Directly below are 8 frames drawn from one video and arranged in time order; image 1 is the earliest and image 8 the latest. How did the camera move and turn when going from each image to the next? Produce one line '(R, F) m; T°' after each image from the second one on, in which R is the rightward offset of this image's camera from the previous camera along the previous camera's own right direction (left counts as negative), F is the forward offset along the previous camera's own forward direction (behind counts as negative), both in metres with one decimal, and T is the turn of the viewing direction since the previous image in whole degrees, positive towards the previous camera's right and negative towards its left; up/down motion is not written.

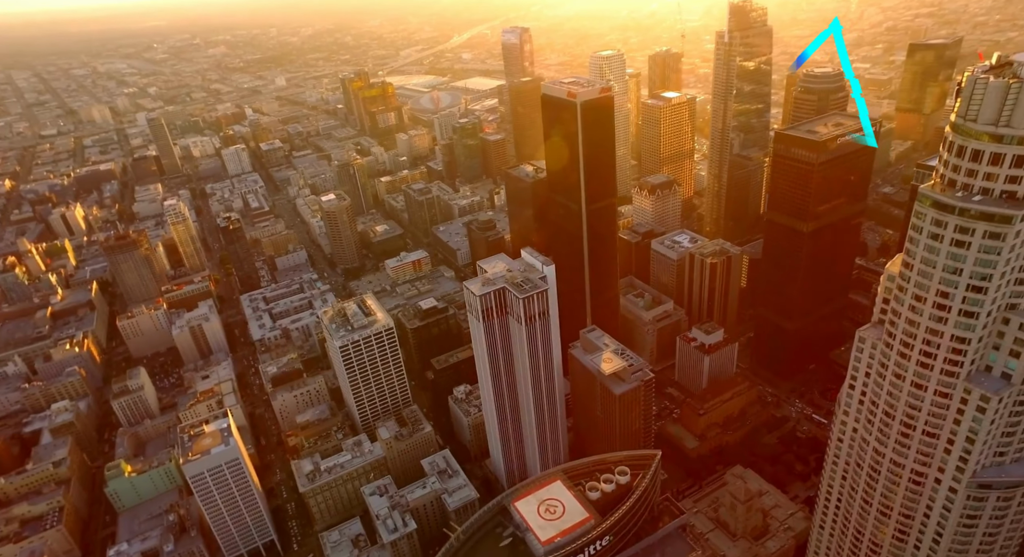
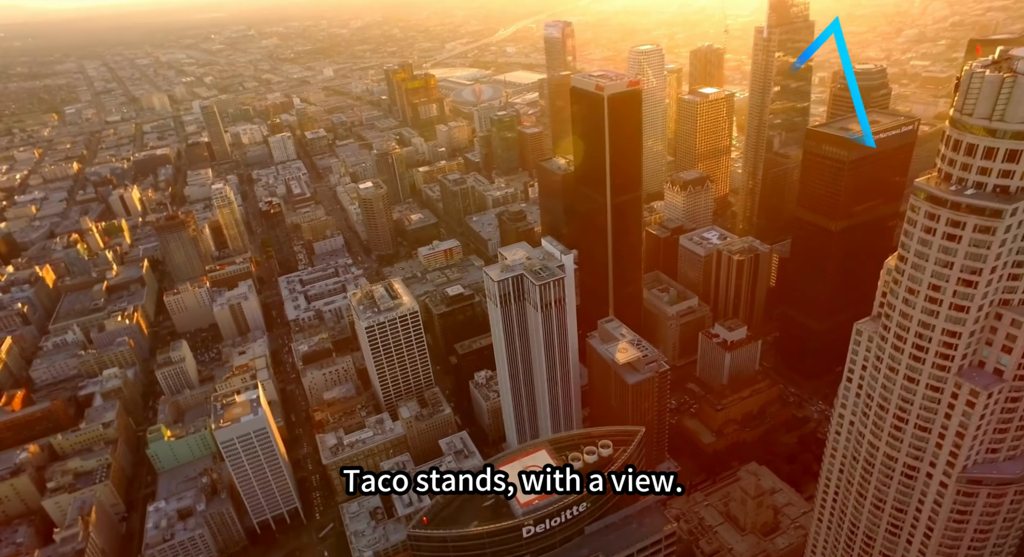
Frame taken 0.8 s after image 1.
(+2.2, -1.4) m; -4°
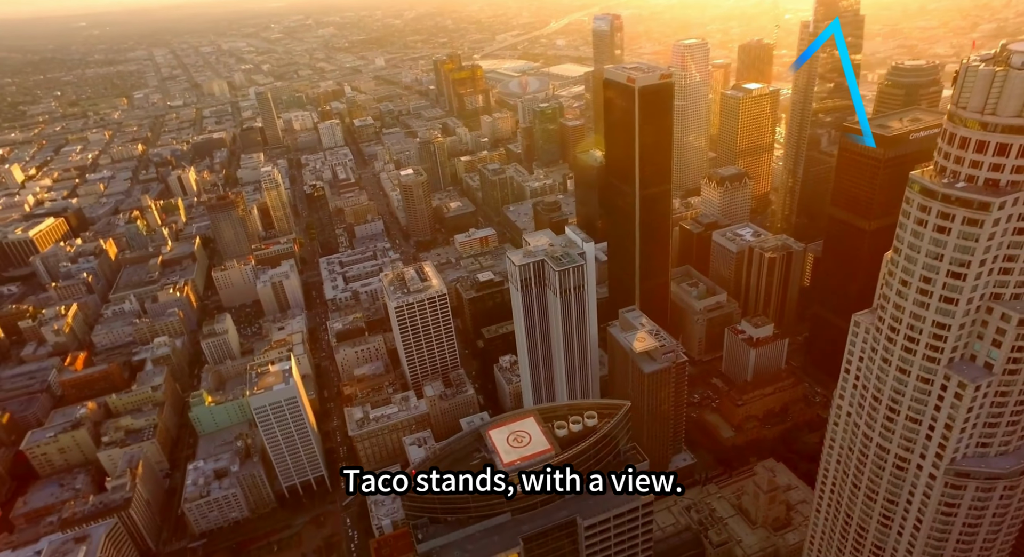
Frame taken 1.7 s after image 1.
(+2.4, -1.6) m; -4°
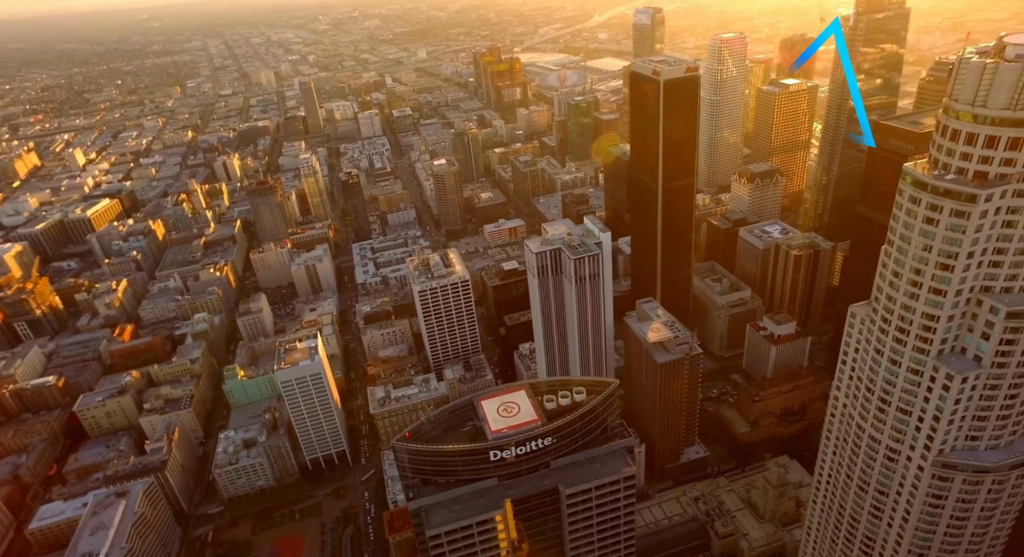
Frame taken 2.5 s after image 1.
(+2.1, -1.5) m; -3°
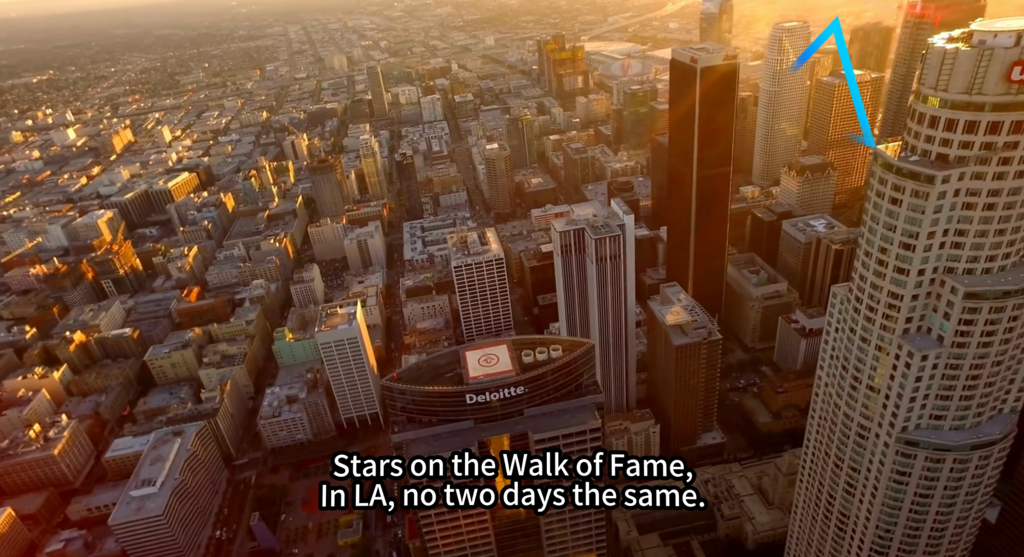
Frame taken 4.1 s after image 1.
(+4.3, -2.7) m; -6°
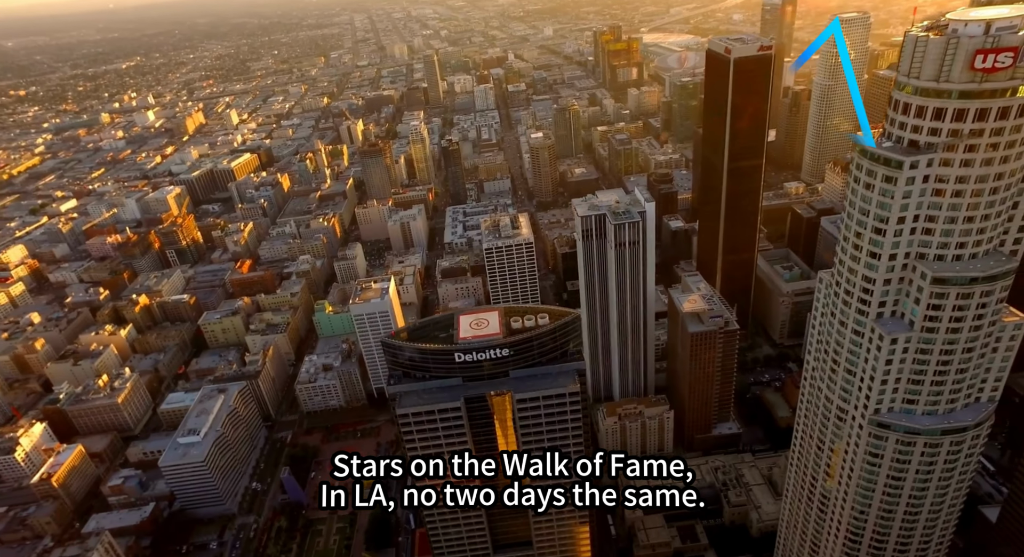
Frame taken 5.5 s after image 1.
(+3.7, -2.3) m; -5°
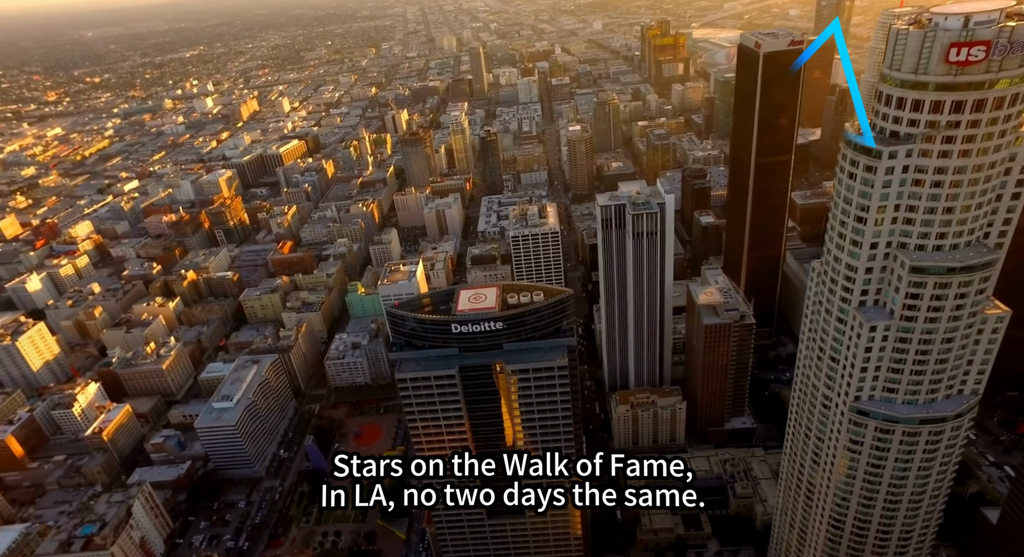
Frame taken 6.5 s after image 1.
(+2.9, -1.9) m; -4°
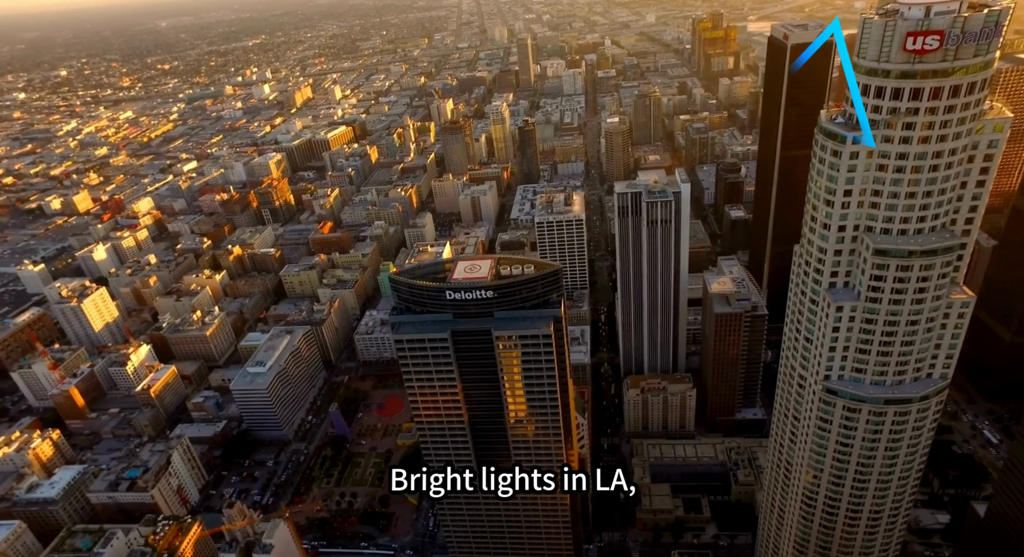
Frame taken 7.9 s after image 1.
(+3.7, -2.4) m; -4°
